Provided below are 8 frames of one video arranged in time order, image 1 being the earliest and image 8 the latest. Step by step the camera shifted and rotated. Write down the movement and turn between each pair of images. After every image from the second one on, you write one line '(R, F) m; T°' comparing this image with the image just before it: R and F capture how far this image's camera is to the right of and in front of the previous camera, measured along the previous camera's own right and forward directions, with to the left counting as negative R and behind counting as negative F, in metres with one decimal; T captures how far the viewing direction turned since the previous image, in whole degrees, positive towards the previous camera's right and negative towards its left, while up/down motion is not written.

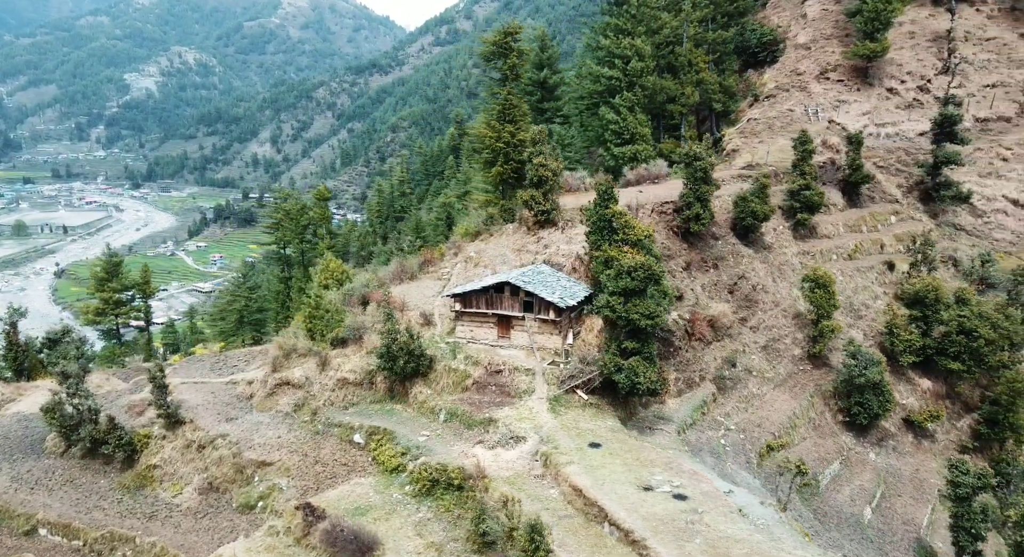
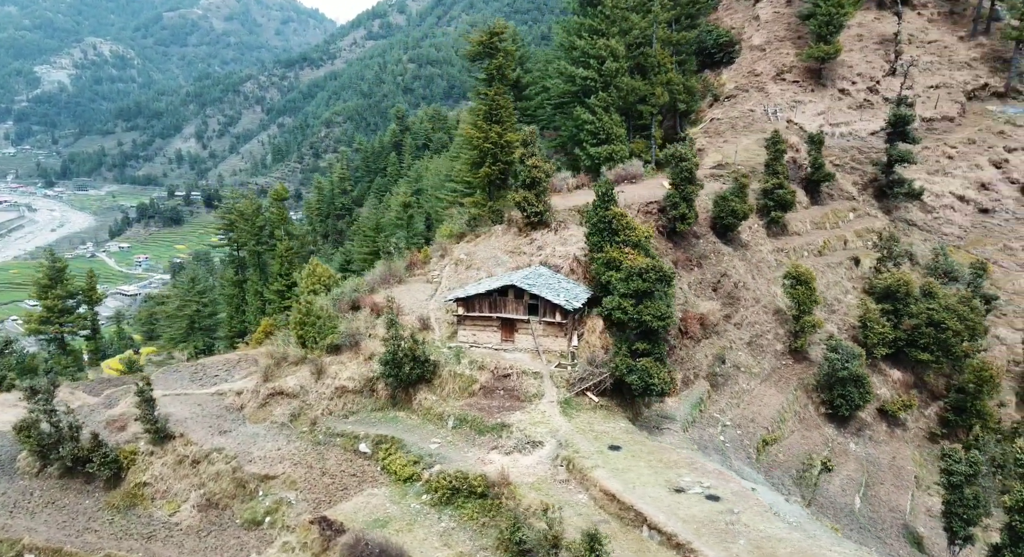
(-1.9, +0.3) m; +4°
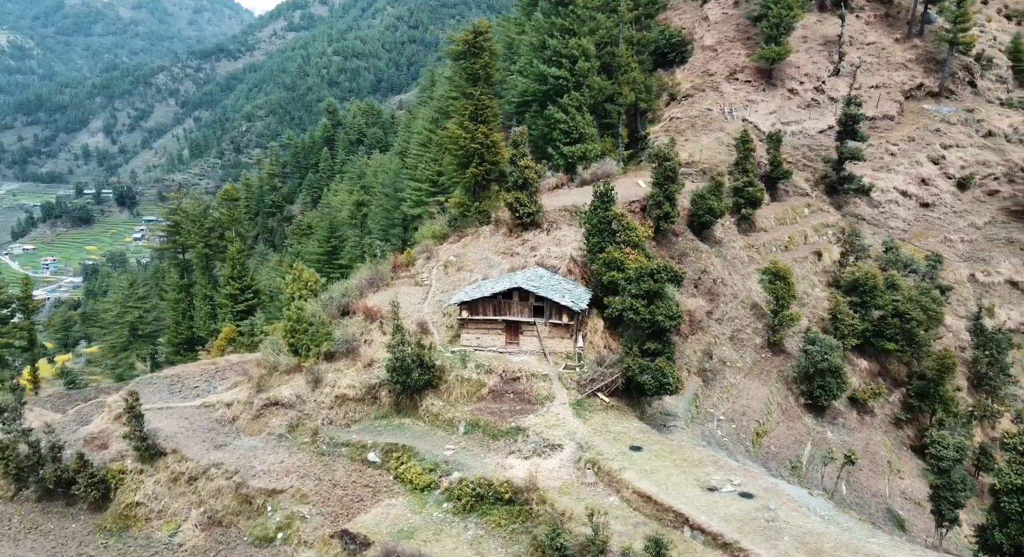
(-2.1, +0.3) m; +5°
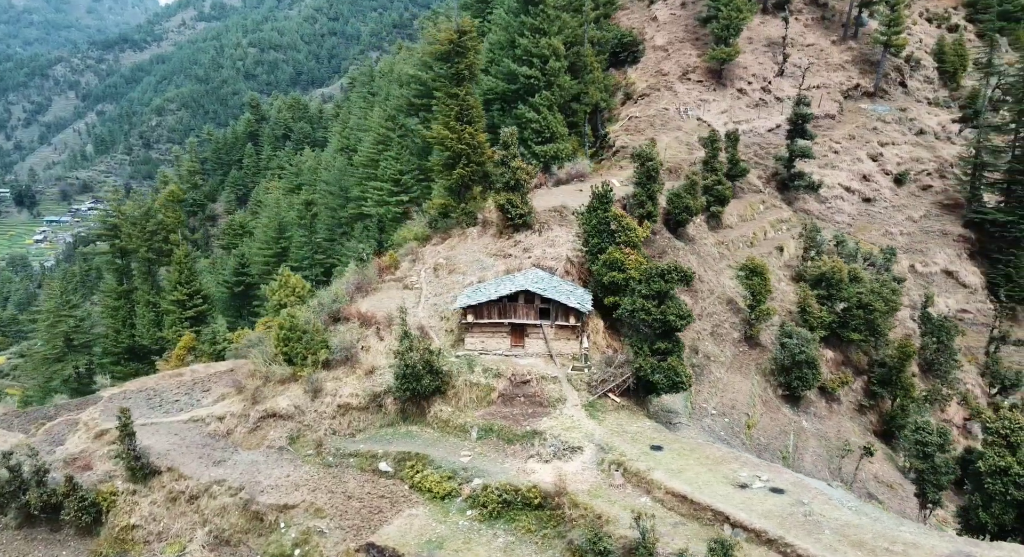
(-2.2, +0.2) m; +5°
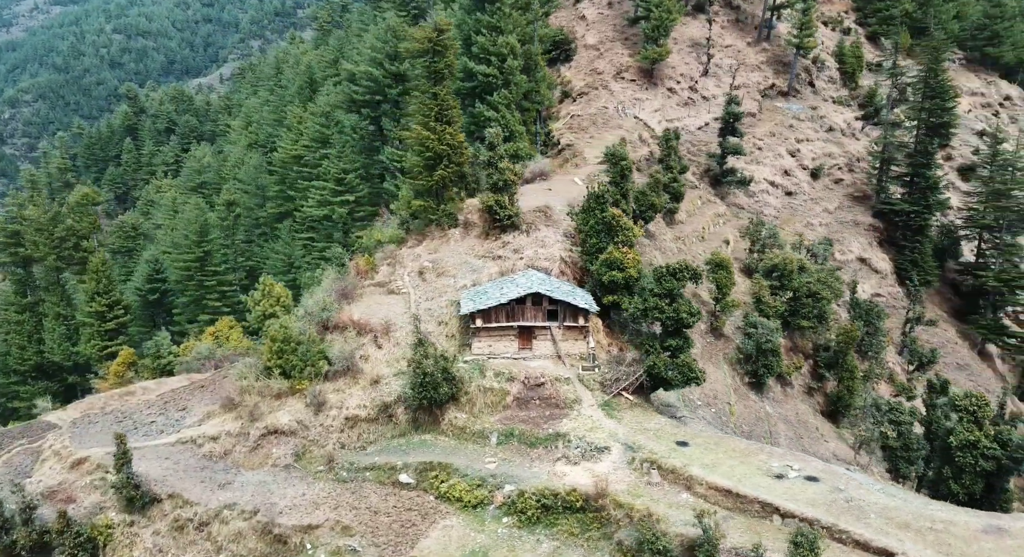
(-3.2, +0.3) m; +7°
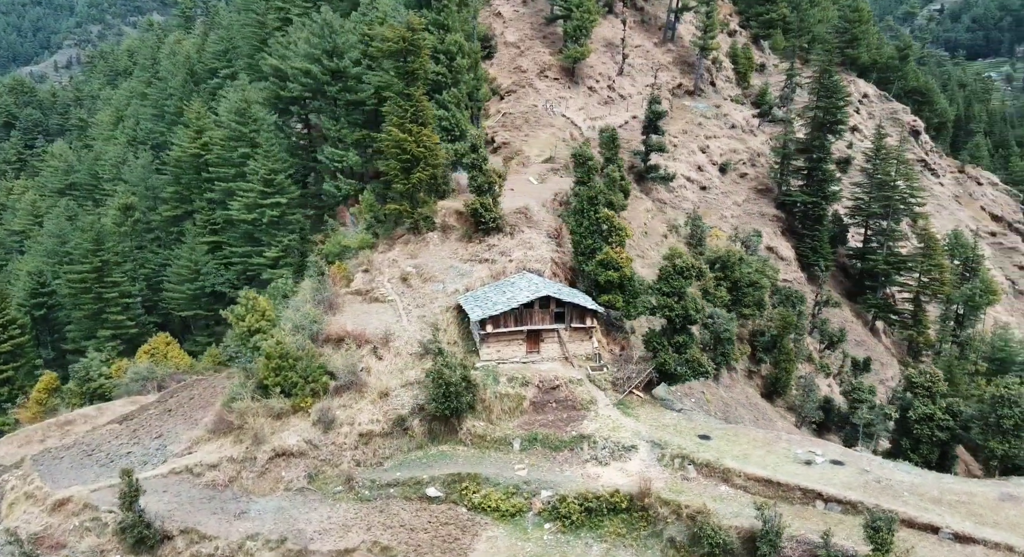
(-3.8, +0.4) m; +9°
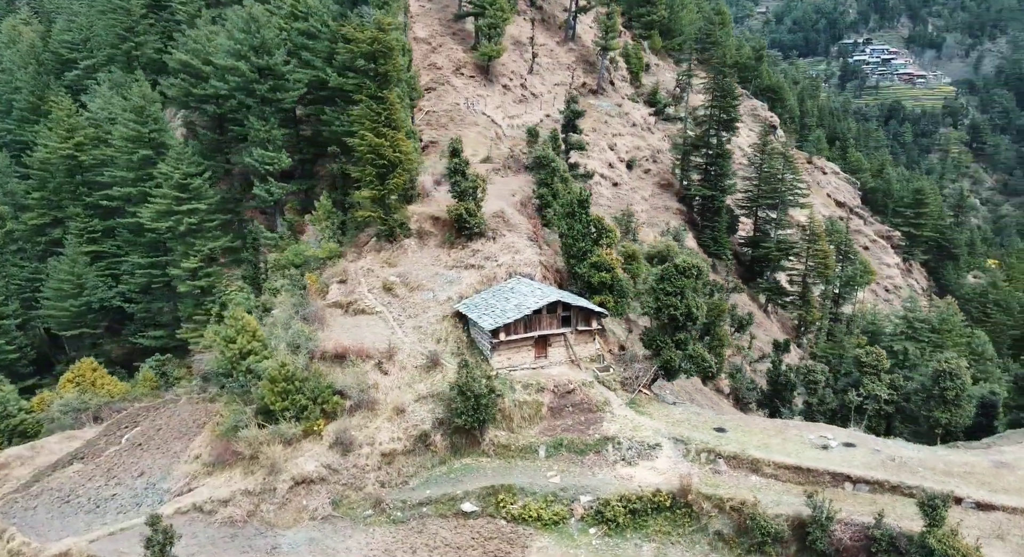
(-4.2, +0.4) m; +9°
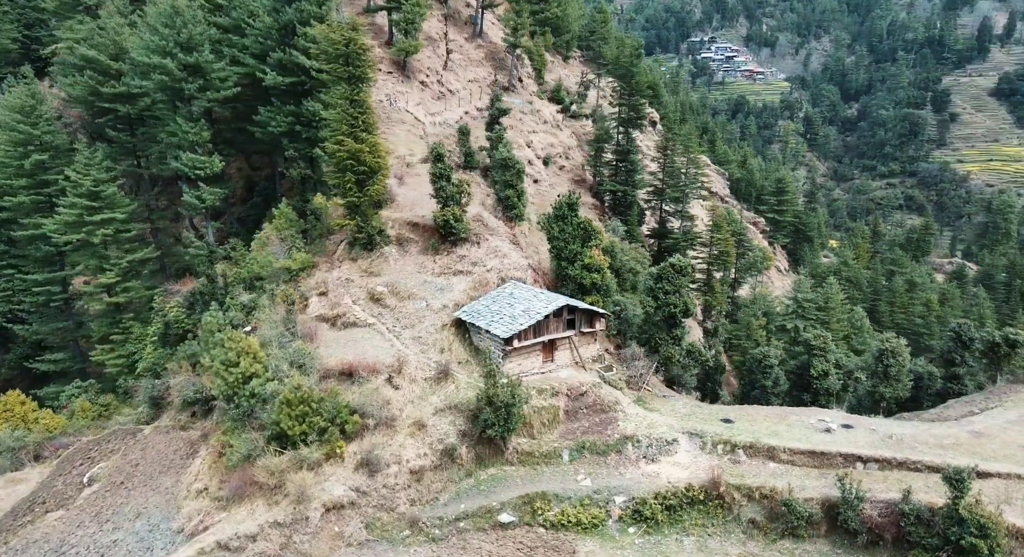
(-4.0, +0.3) m; +9°
